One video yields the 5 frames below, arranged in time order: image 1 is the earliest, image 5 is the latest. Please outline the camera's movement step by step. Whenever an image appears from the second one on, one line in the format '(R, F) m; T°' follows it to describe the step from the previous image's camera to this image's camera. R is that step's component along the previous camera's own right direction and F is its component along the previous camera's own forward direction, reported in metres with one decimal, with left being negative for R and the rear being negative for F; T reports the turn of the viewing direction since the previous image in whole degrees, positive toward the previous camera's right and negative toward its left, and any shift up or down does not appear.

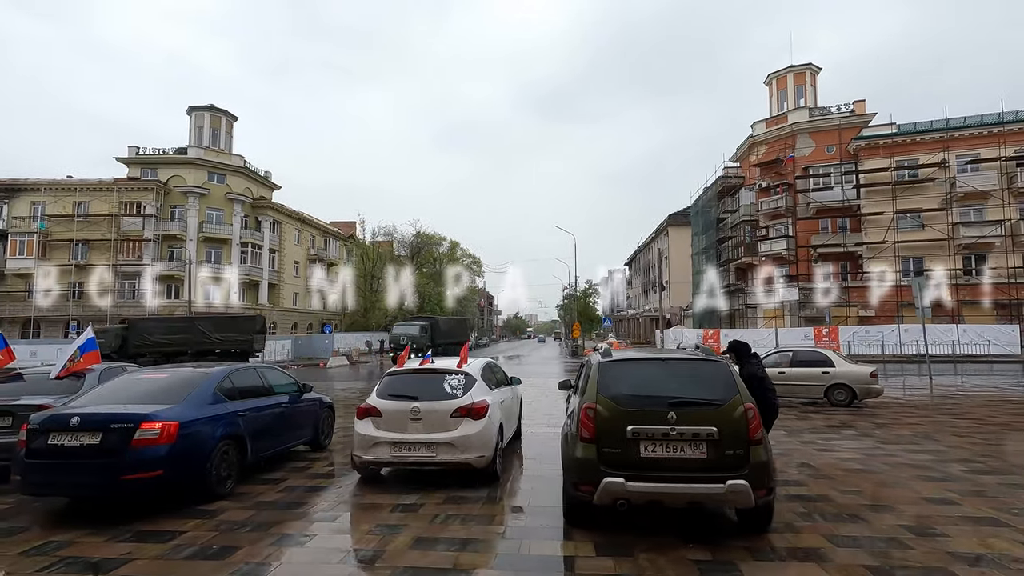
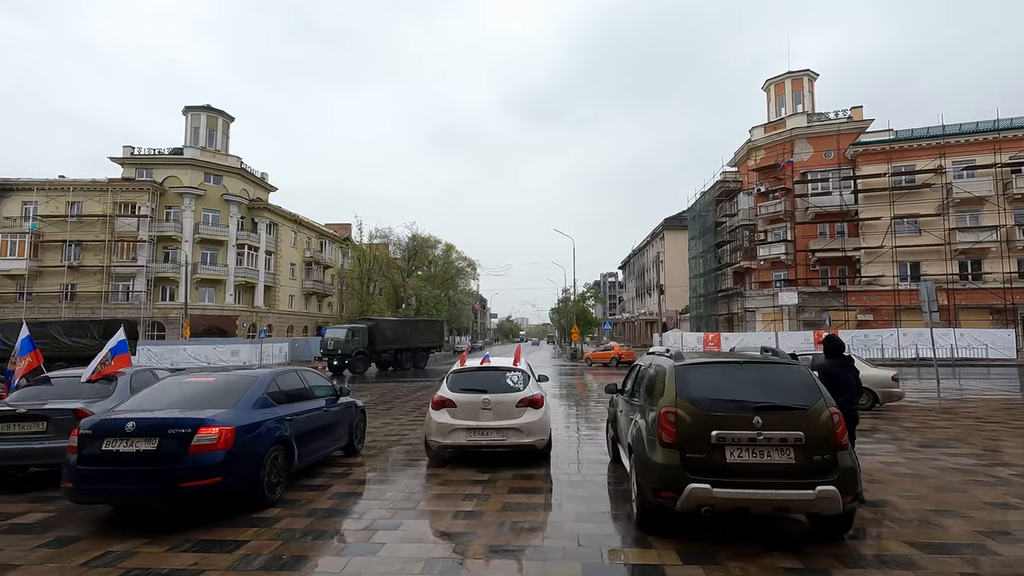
(-0.7, +0.1) m; +1°
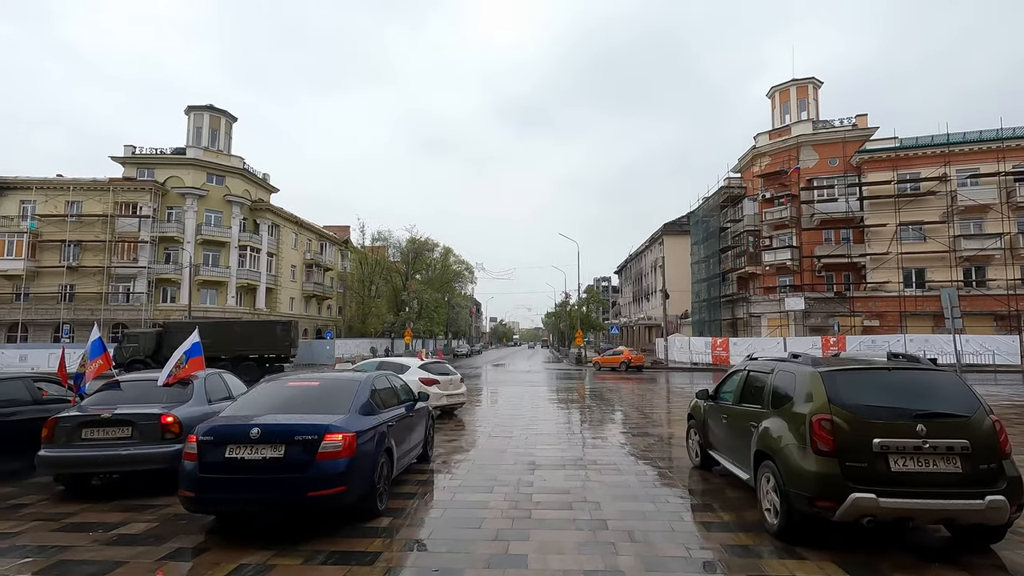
(-1.2, +0.1) m; +1°
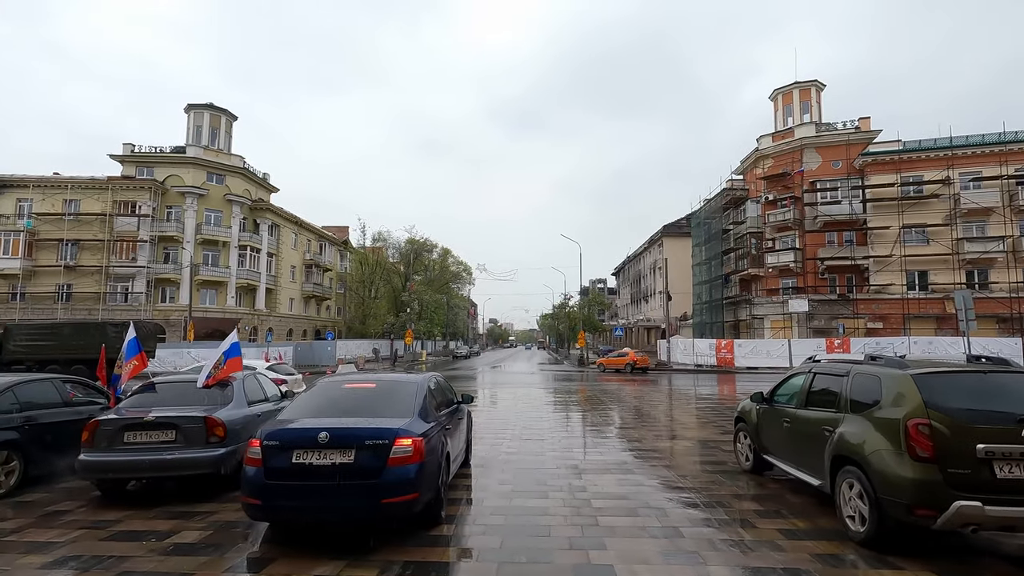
(-0.7, +0.2) m; +1°
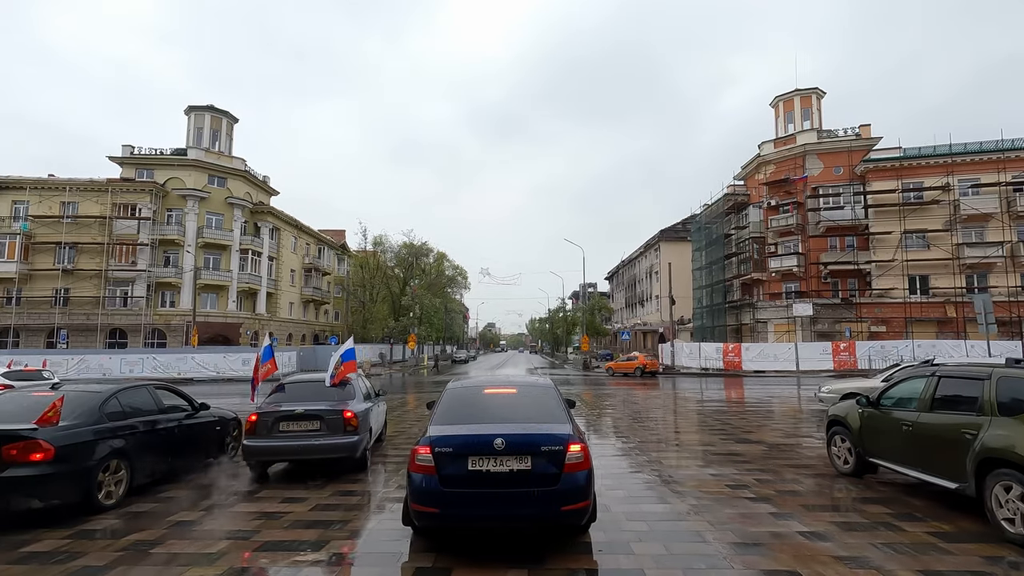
(-1.4, 0.0) m; +1°
